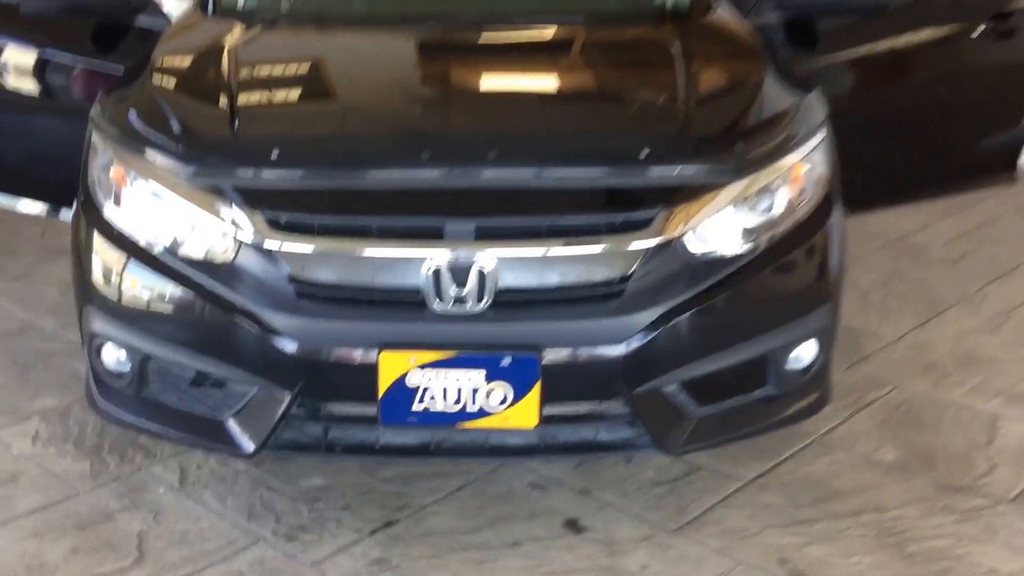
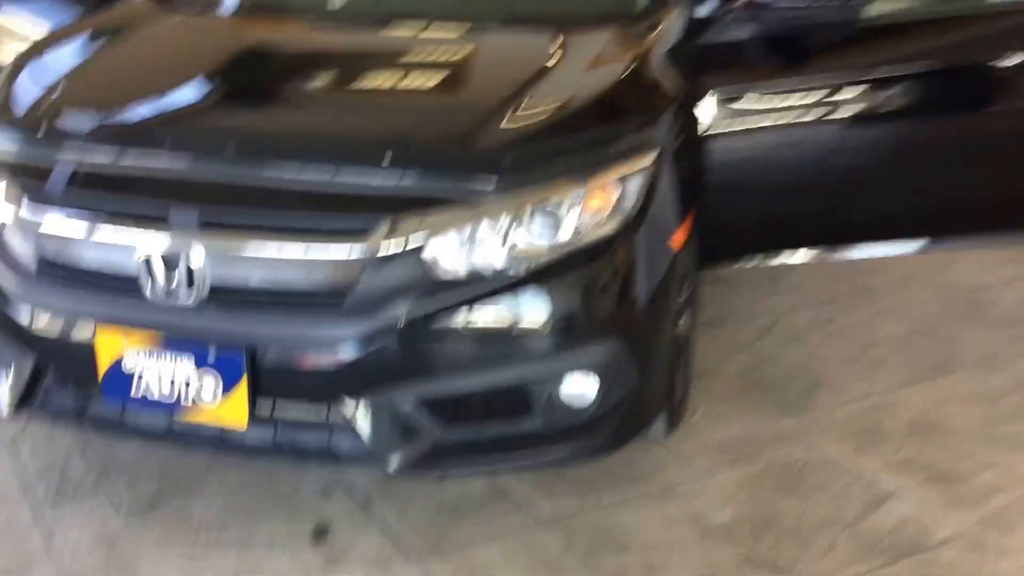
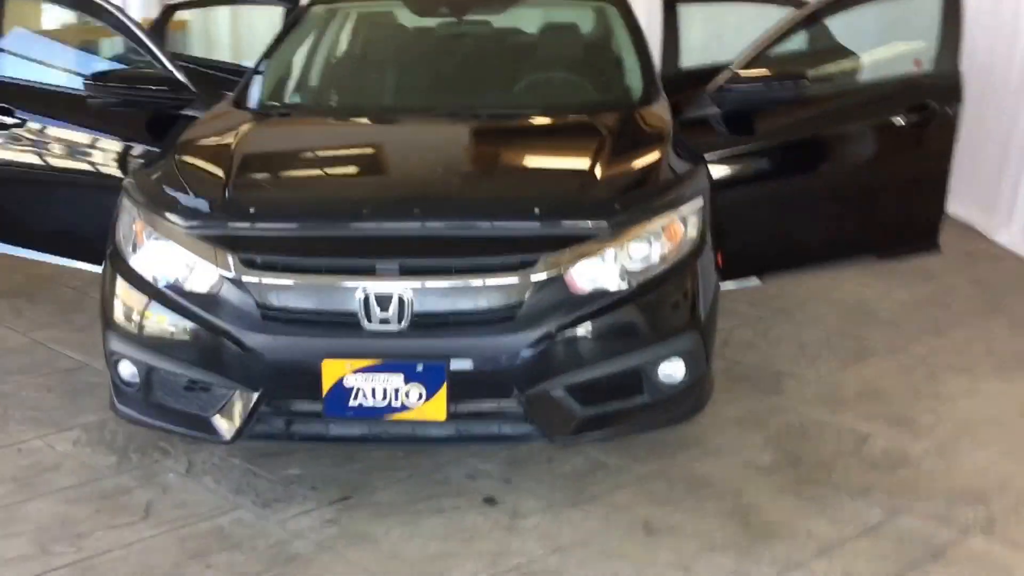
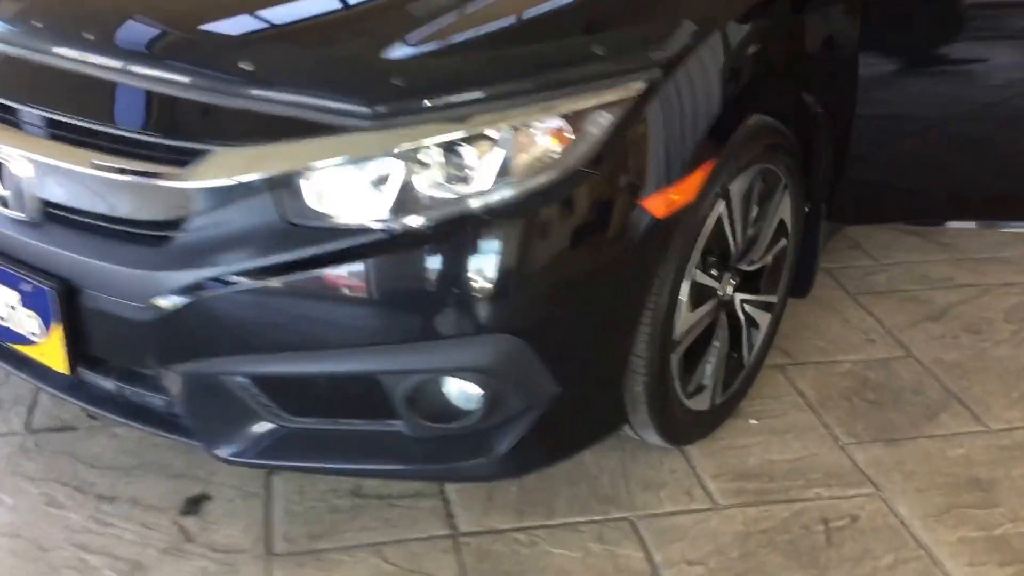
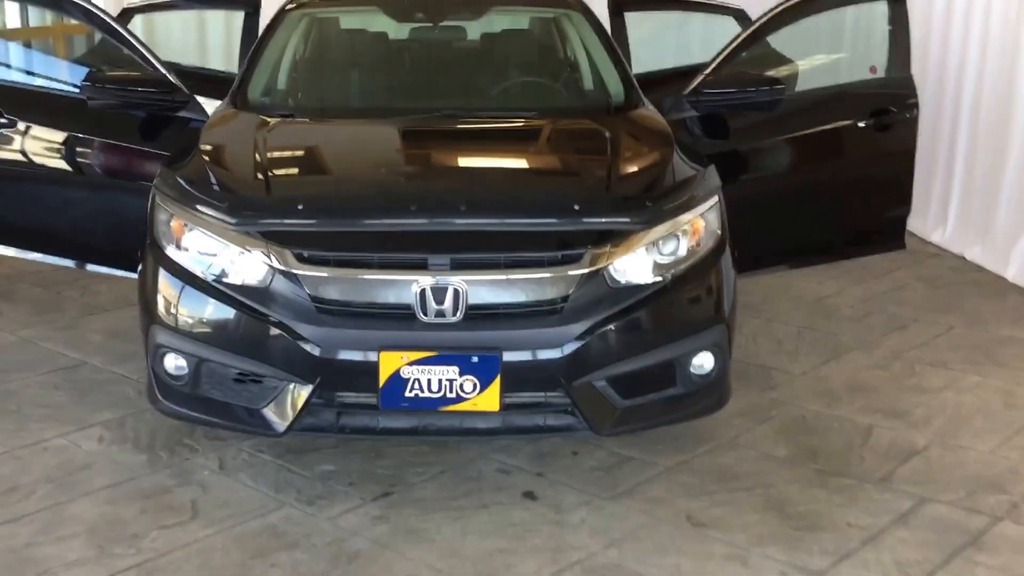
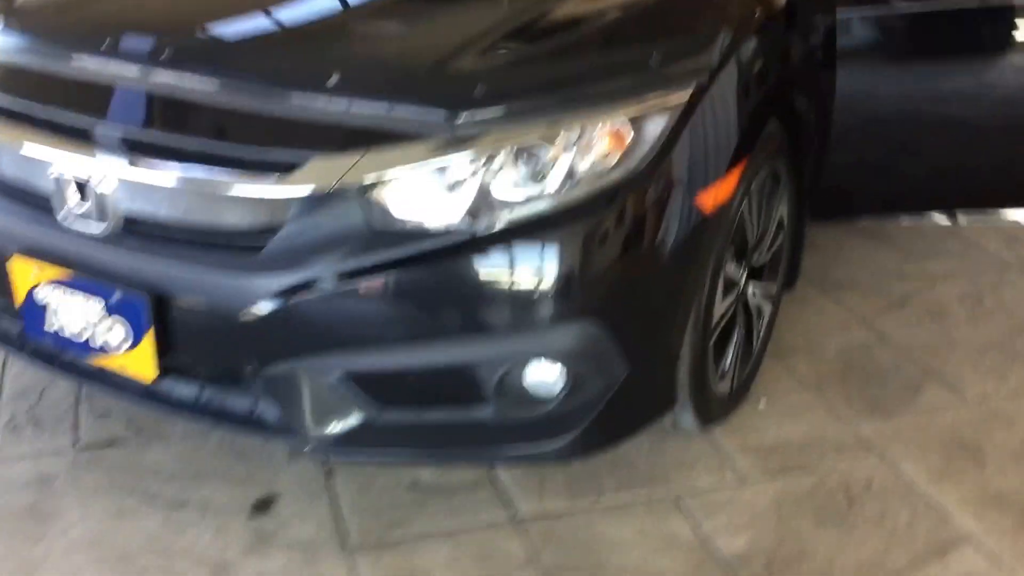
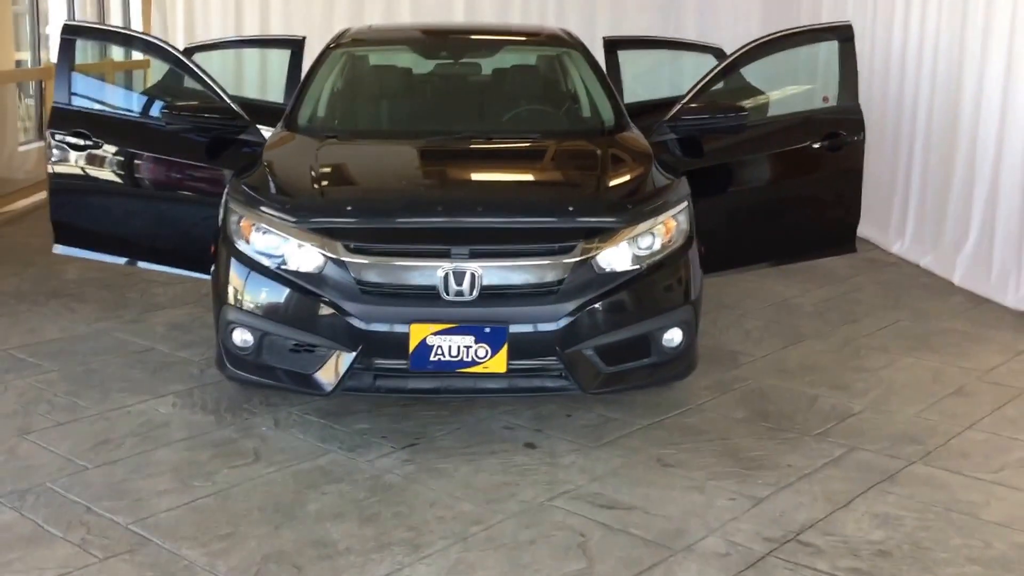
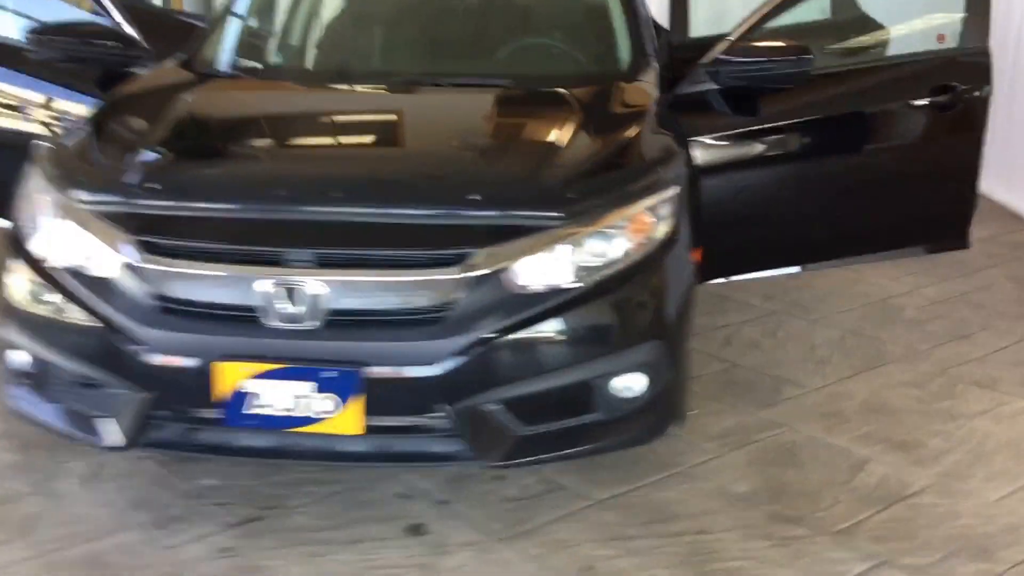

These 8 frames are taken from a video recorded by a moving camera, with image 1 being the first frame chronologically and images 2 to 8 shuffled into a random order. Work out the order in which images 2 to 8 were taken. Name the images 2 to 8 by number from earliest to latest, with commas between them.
5, 7, 3, 8, 2, 6, 4
